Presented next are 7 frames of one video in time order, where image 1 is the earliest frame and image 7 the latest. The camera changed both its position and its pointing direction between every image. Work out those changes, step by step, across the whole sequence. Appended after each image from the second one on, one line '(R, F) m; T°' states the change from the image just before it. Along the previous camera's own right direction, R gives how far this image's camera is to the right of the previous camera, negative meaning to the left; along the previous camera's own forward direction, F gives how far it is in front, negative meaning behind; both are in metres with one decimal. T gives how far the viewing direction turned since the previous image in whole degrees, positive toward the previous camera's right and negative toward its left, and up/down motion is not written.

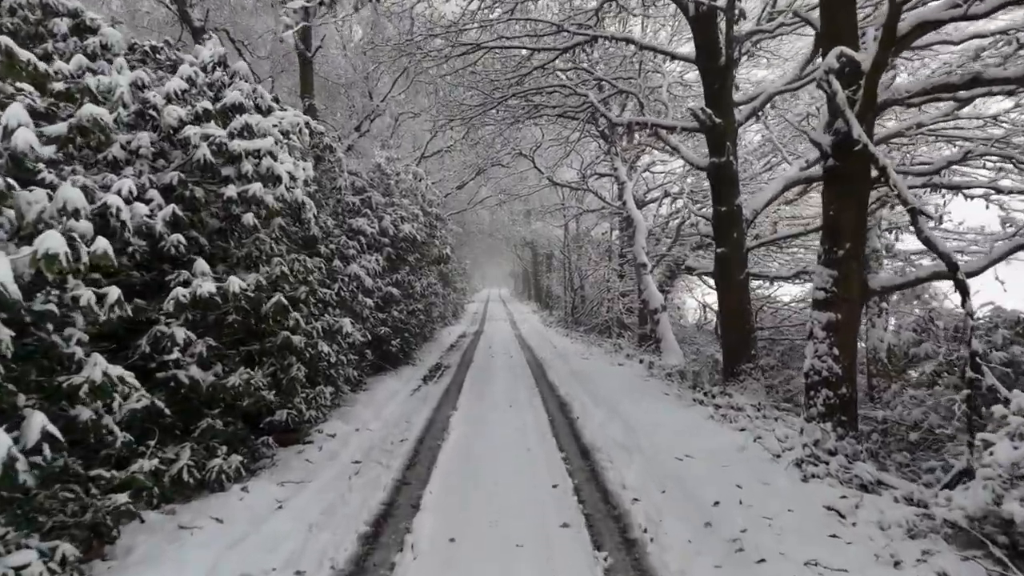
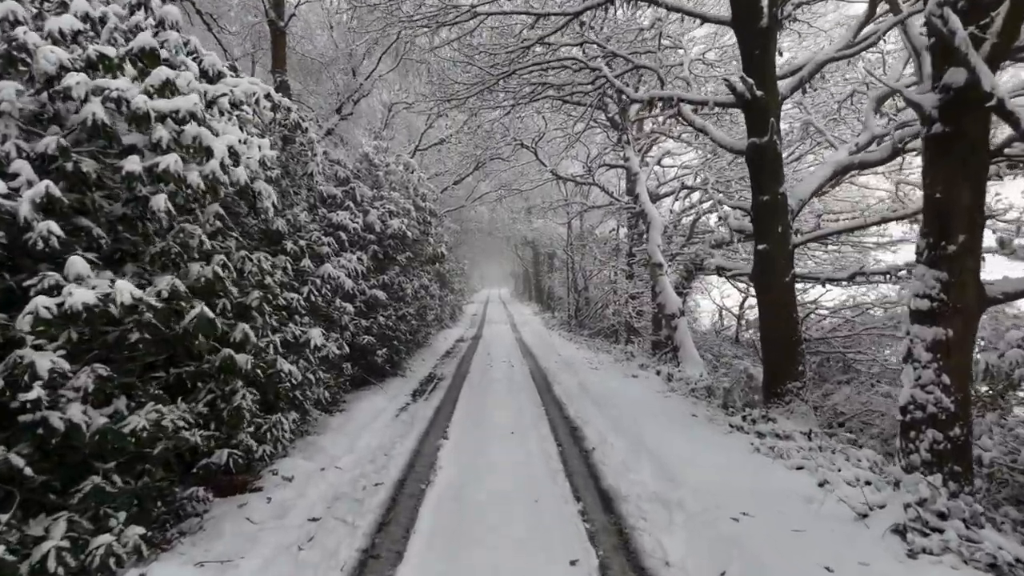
(0.0, +1.3) m; 0°
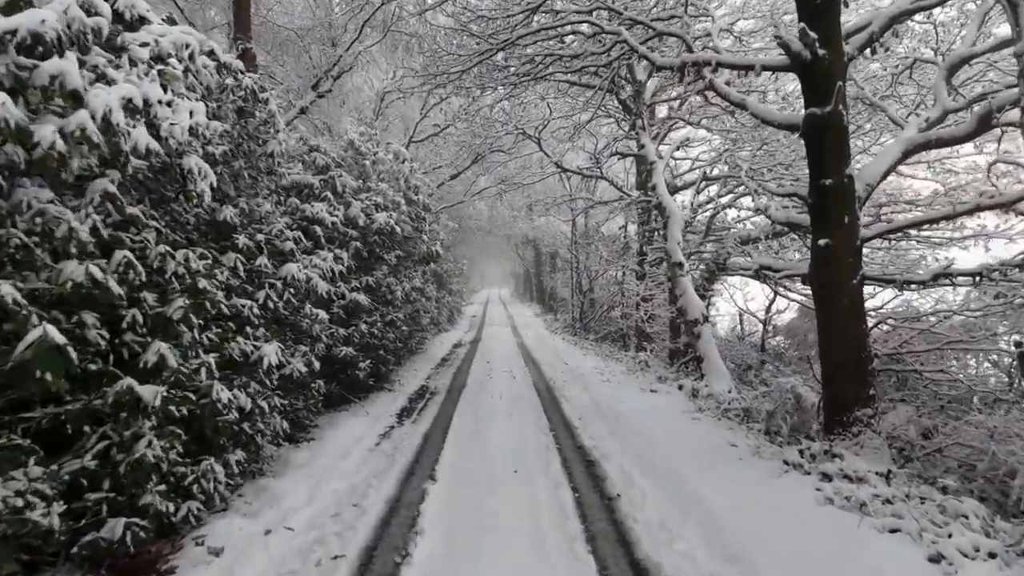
(0.0, +1.3) m; 0°
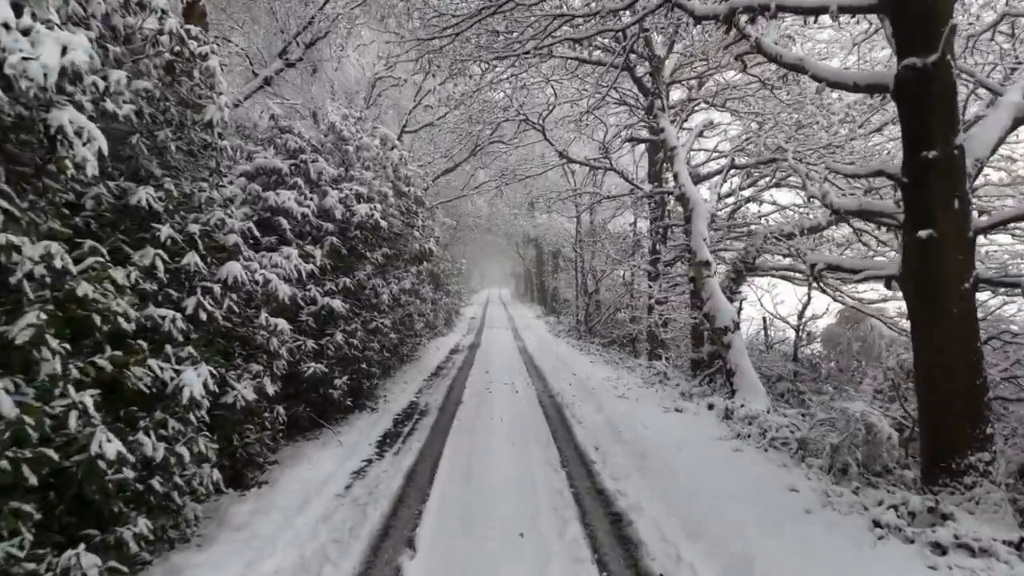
(0.0, +1.4) m; 0°
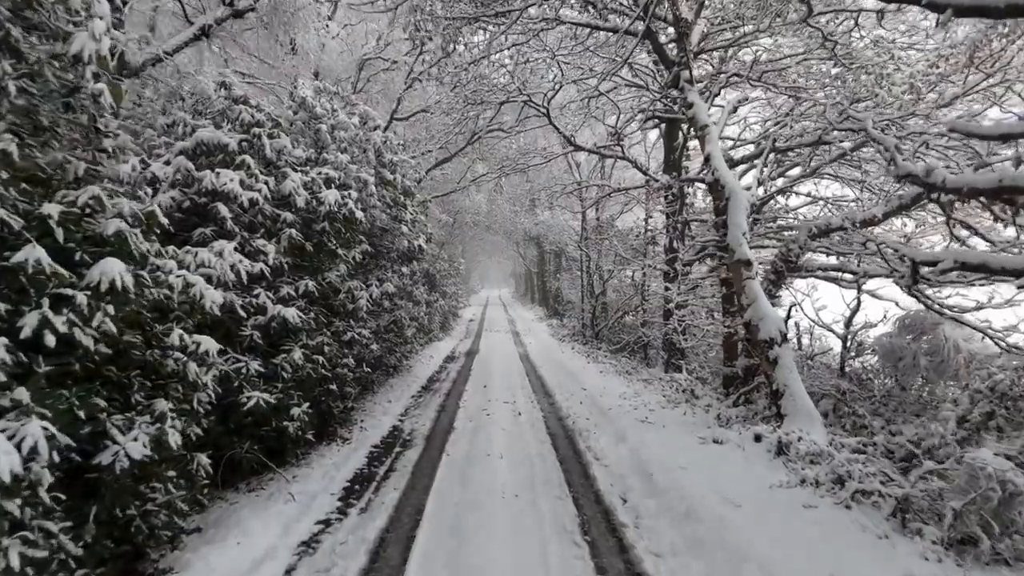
(0.0, +1.5) m; 0°
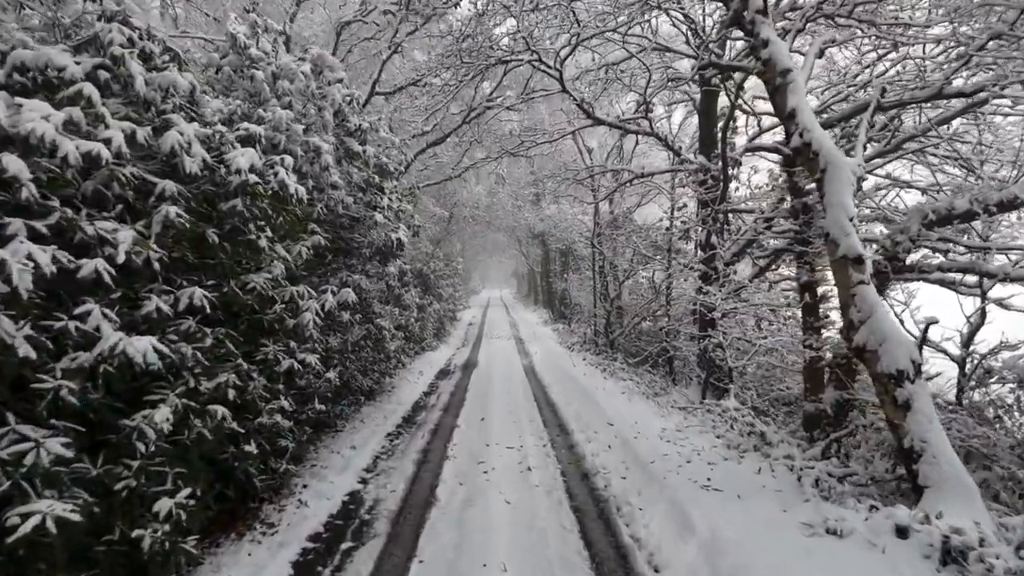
(0.0, +2.4) m; 0°
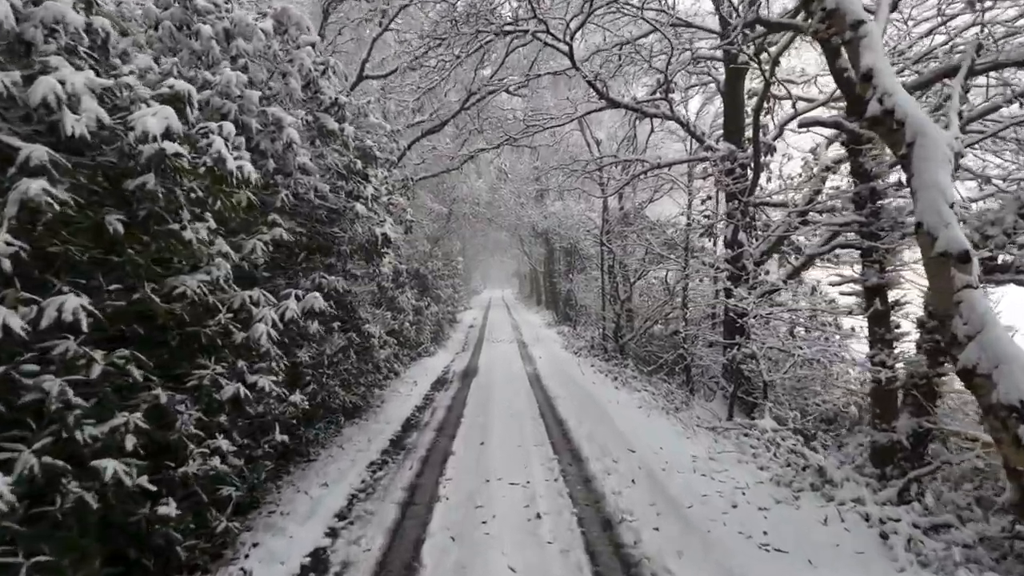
(0.0, +1.2) m; 0°
